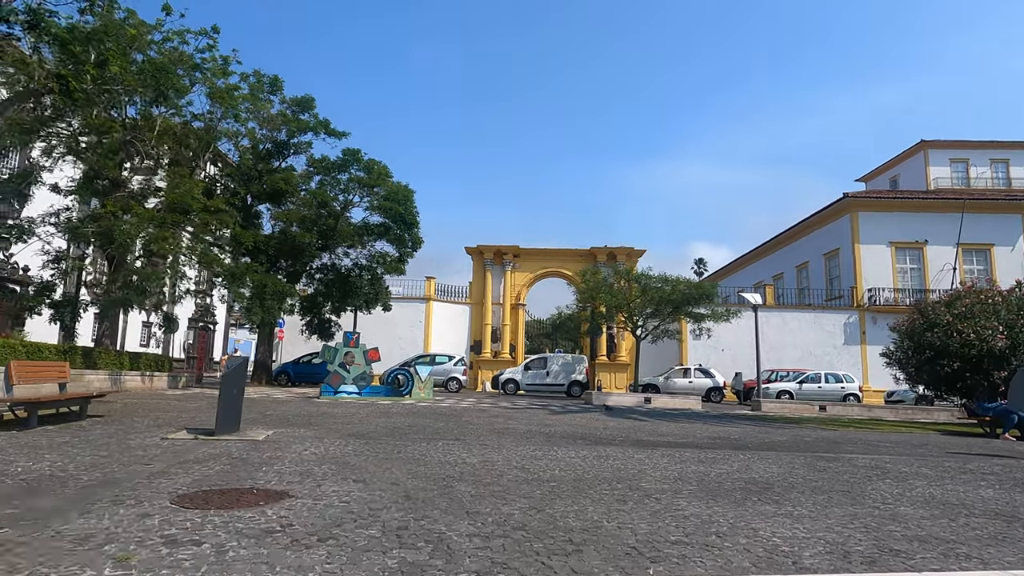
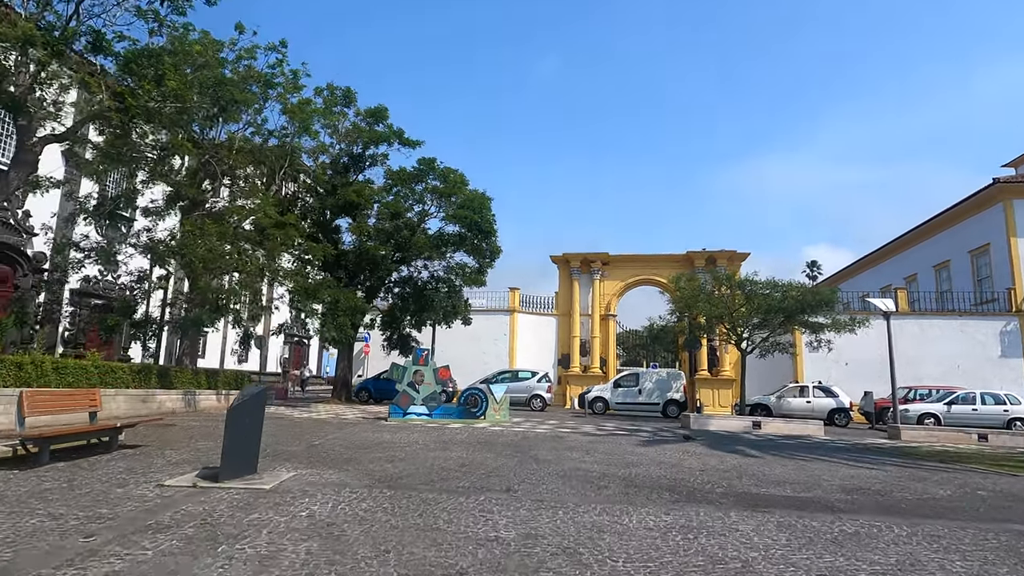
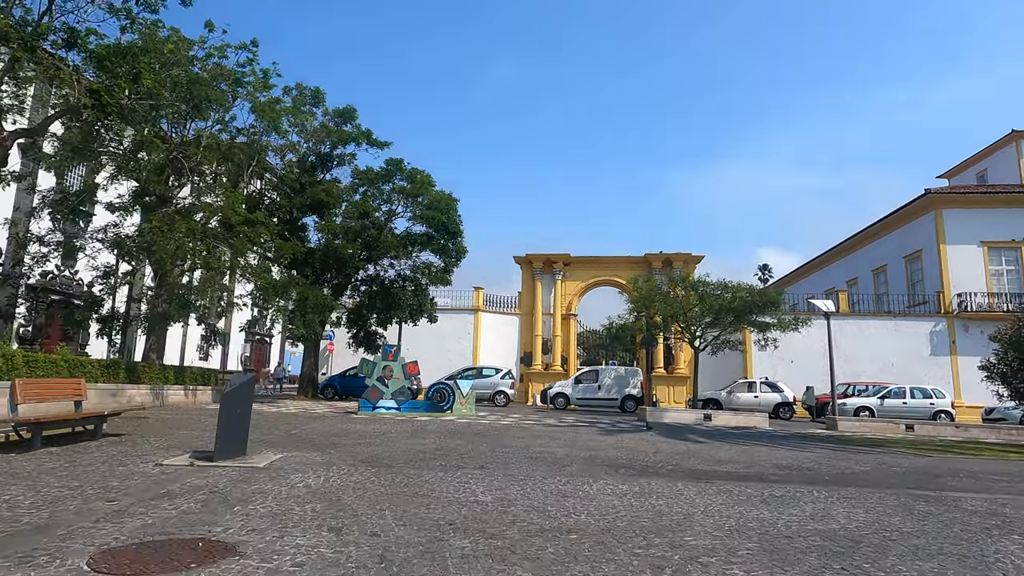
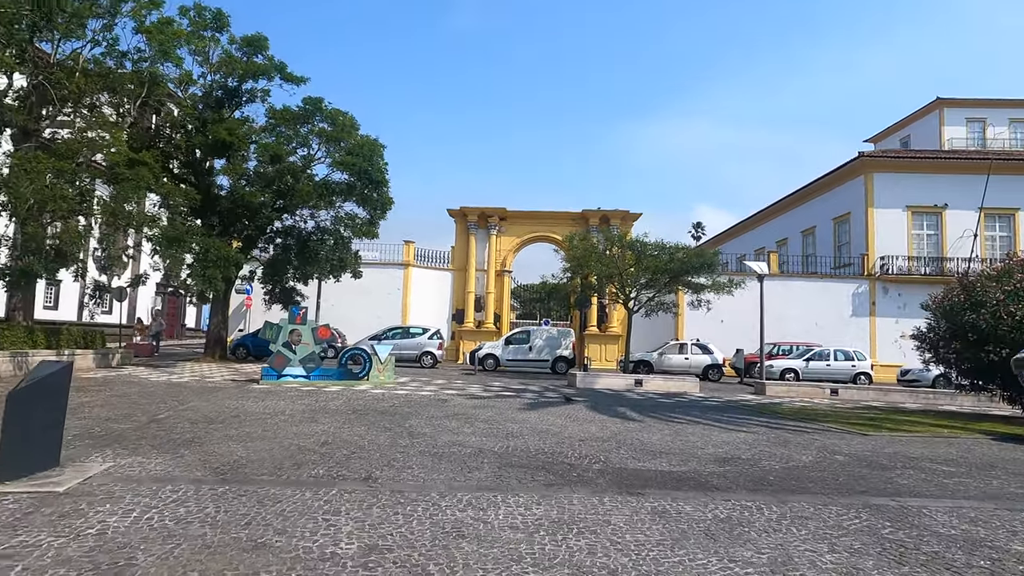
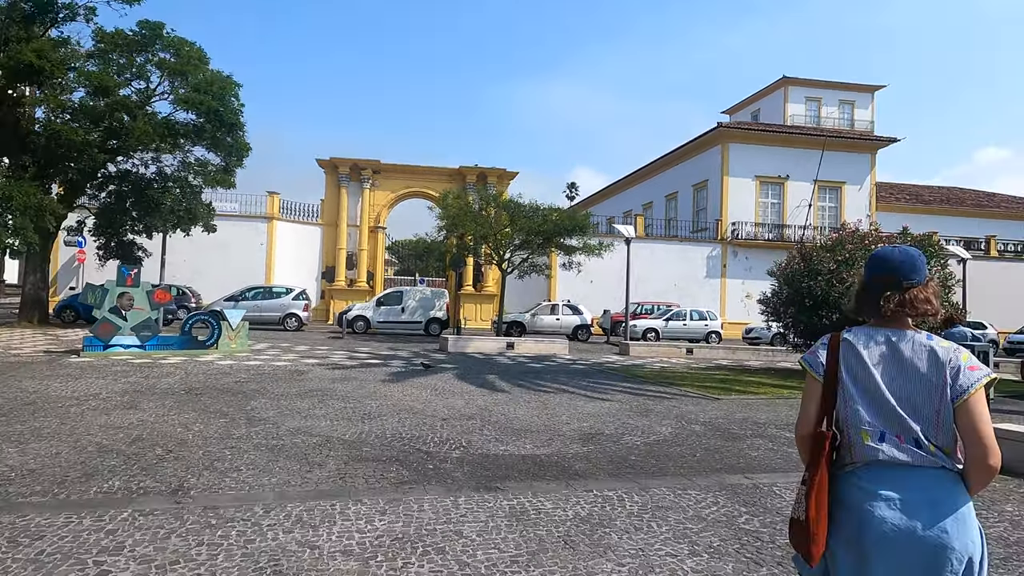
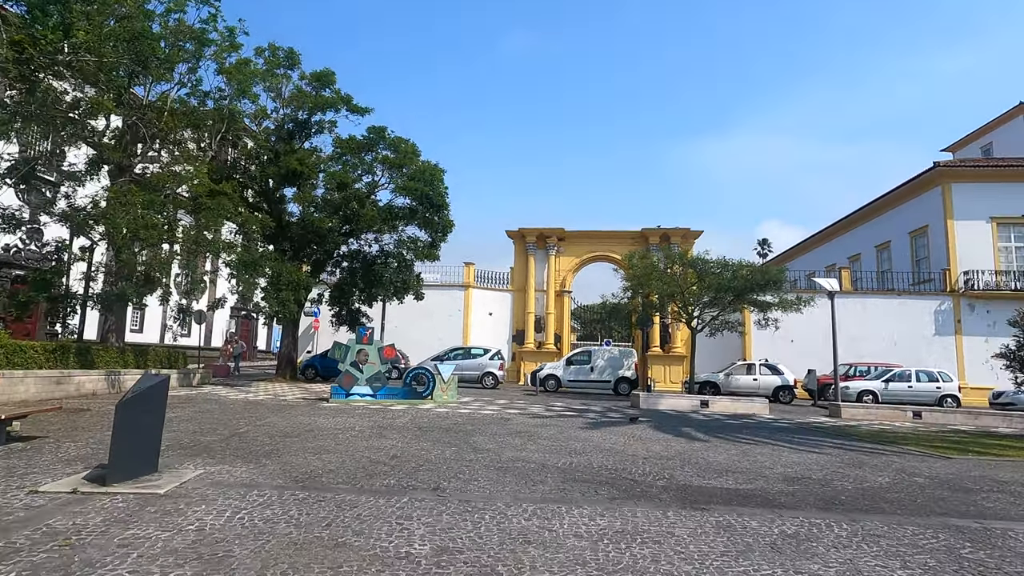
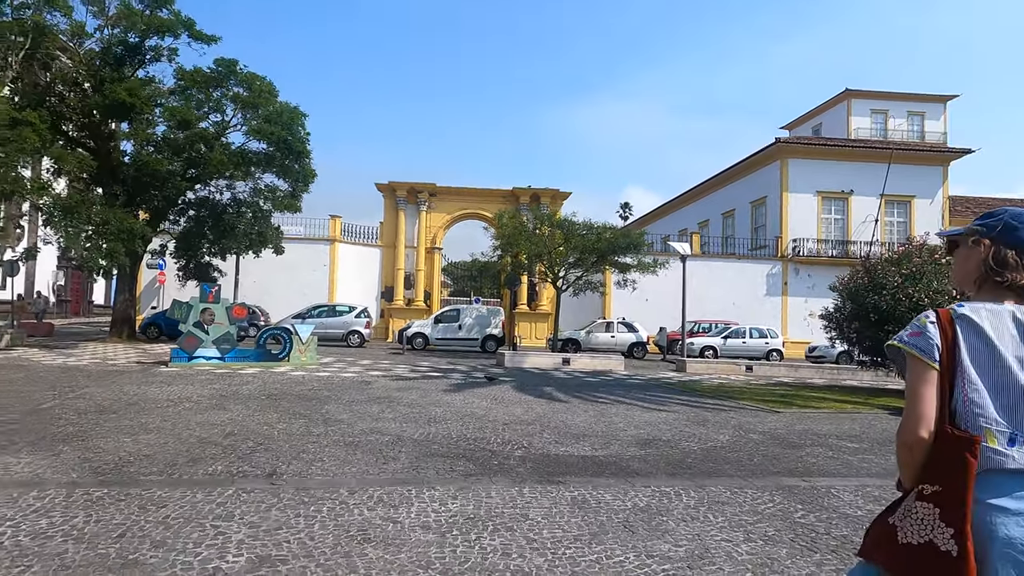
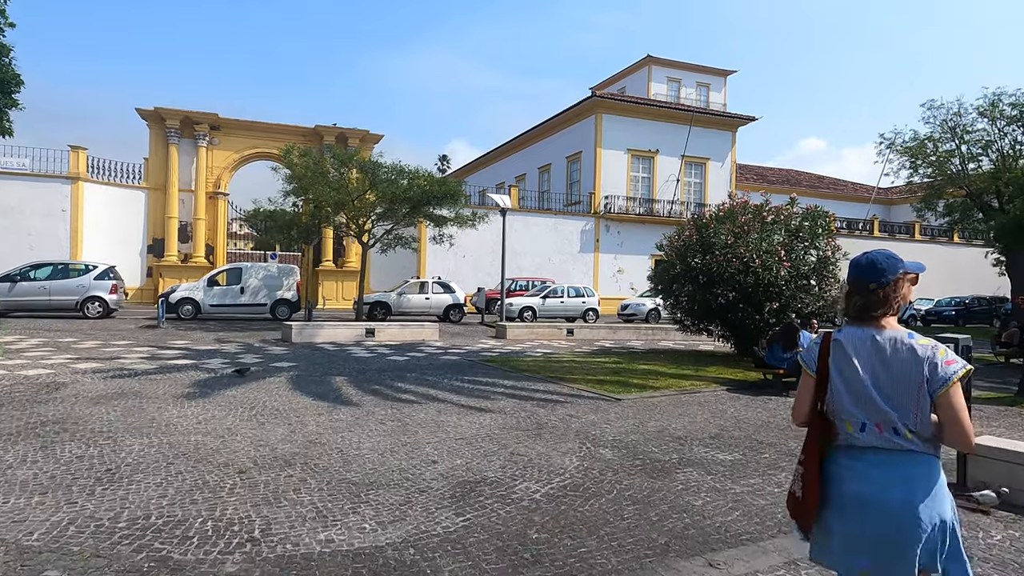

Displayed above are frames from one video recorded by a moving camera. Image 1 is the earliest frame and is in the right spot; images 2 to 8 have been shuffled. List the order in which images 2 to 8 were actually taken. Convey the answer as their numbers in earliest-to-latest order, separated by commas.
3, 2, 6, 4, 7, 5, 8
